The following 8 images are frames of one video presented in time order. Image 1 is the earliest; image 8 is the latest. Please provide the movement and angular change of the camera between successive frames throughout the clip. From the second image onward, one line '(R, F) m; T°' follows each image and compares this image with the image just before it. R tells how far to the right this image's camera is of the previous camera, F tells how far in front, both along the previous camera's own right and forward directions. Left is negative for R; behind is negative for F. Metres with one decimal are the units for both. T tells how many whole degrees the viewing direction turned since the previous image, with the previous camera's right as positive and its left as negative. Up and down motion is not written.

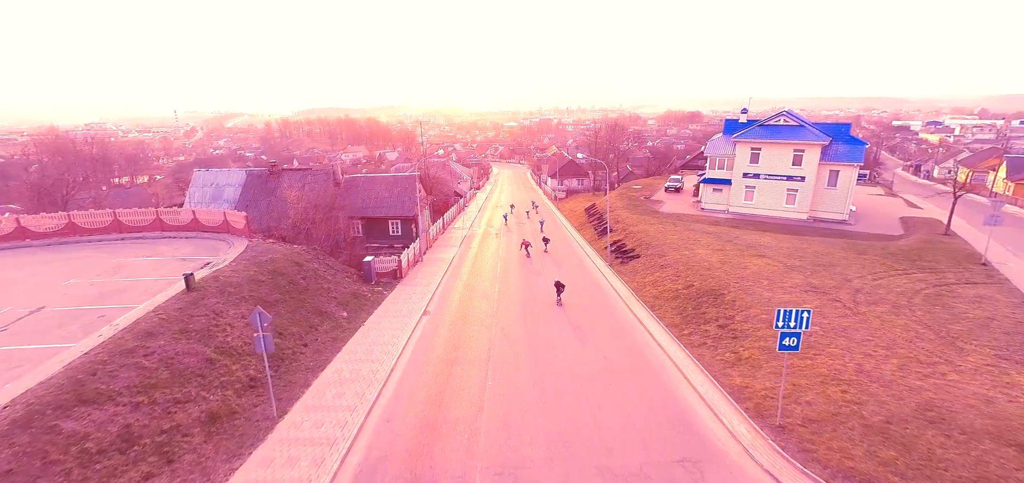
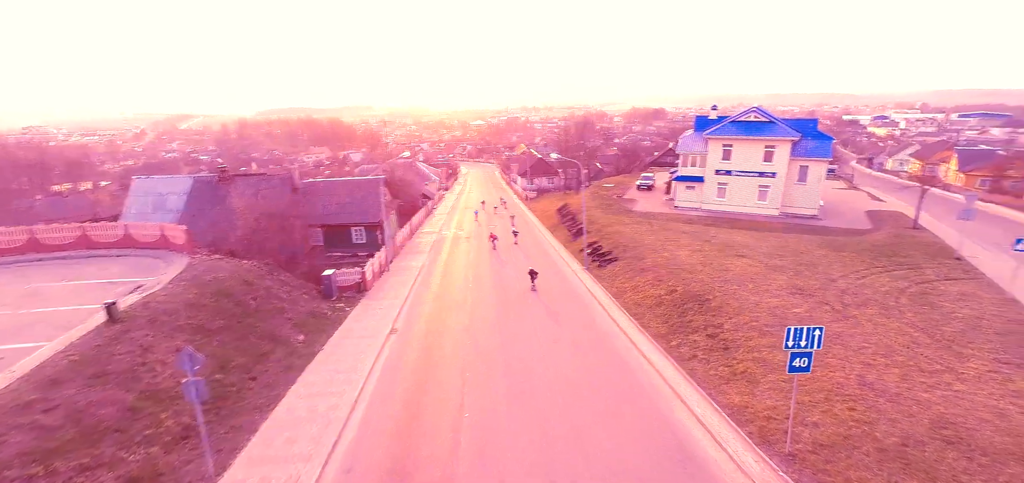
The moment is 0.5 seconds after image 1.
(-0.1, +1.6) m; +4°
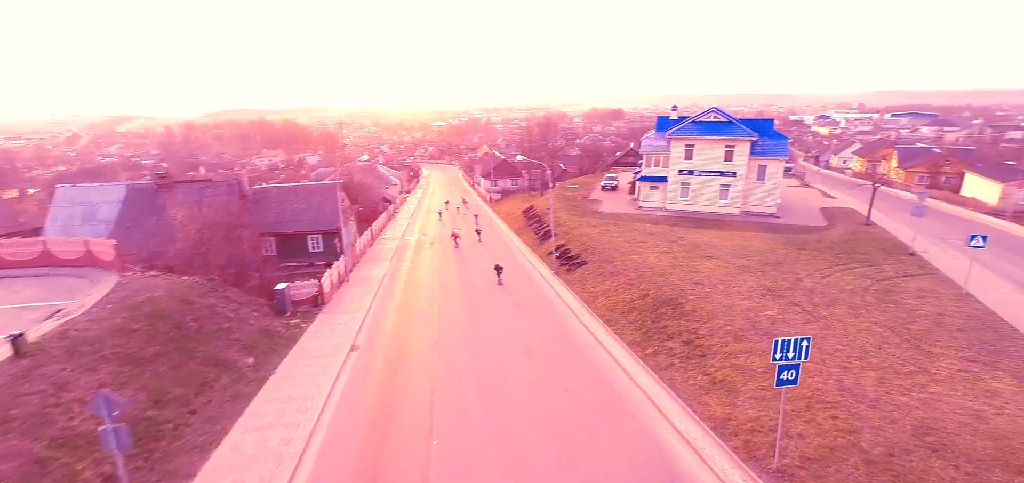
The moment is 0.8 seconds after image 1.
(-0.1, +1.0) m; +4°
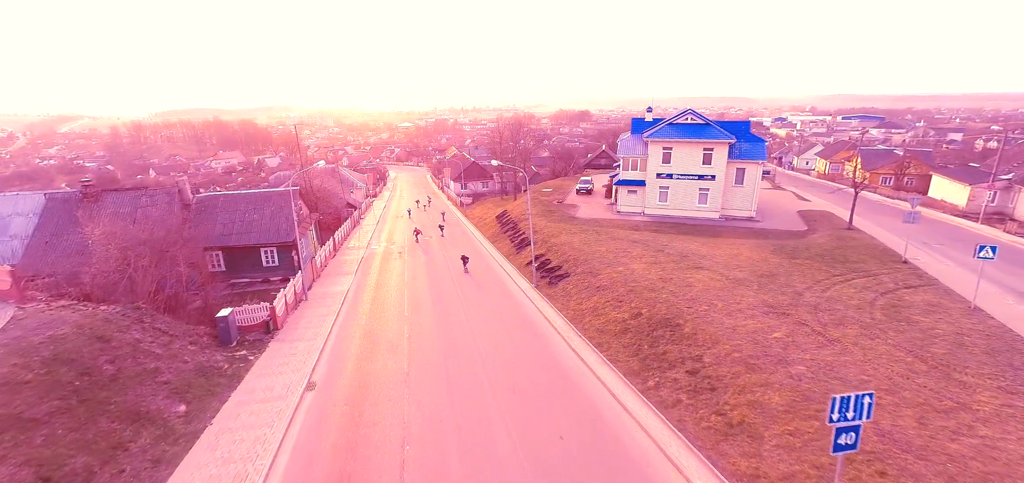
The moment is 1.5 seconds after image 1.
(-0.4, +2.2) m; +4°
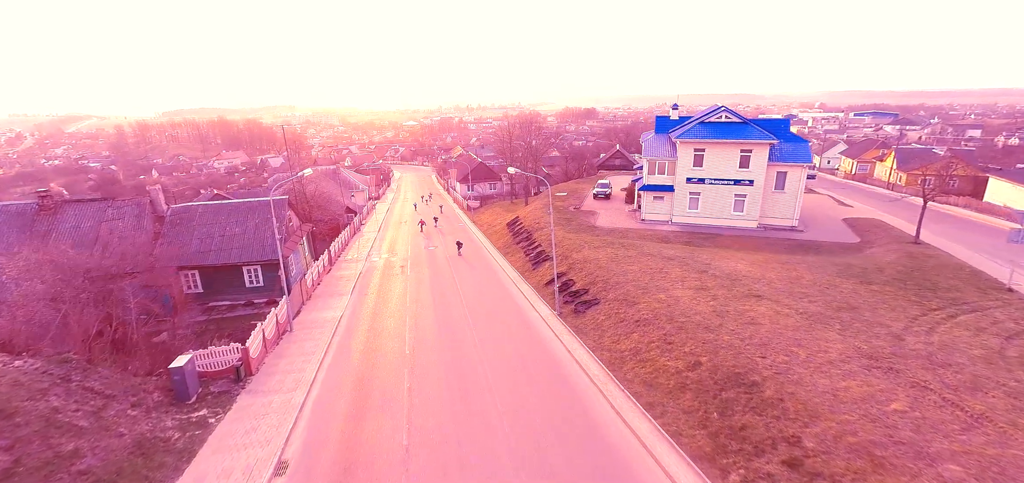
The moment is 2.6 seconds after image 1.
(-0.7, +3.9) m; -1°
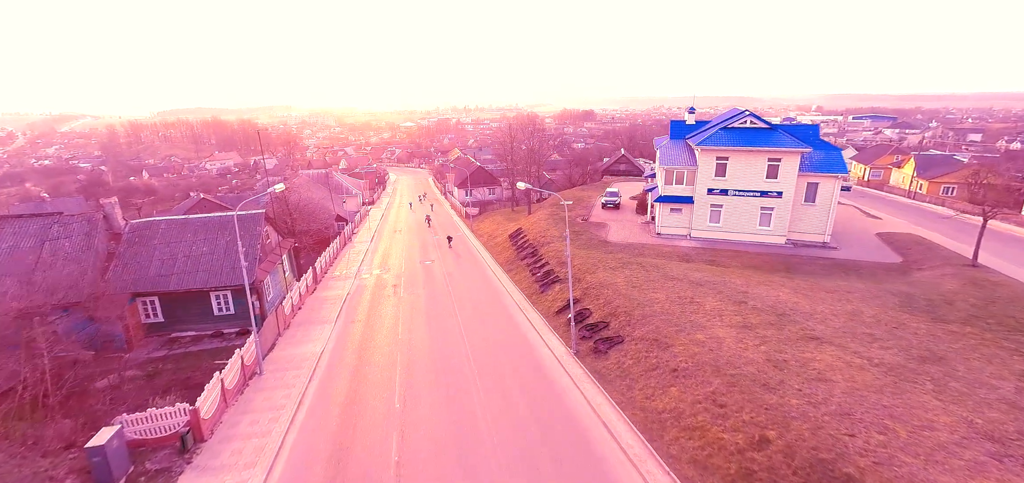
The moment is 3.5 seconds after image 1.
(-0.5, +3.3) m; 0°
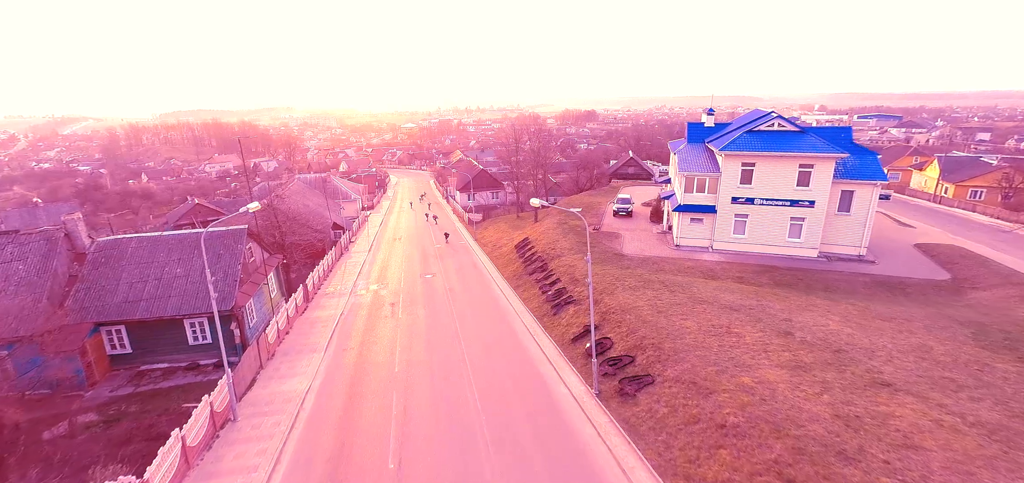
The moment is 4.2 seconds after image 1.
(-0.4, +2.6) m; 0°
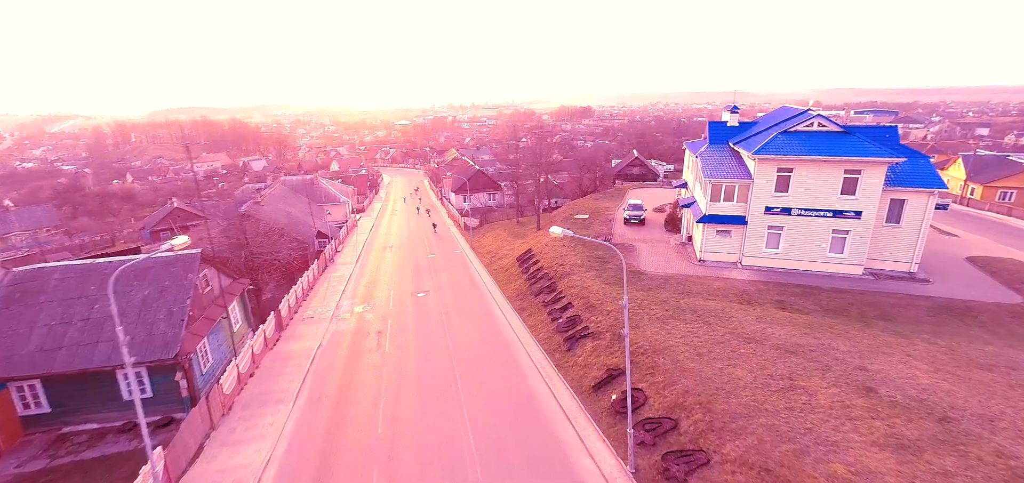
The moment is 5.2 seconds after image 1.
(-0.5, +3.8) m; +1°
